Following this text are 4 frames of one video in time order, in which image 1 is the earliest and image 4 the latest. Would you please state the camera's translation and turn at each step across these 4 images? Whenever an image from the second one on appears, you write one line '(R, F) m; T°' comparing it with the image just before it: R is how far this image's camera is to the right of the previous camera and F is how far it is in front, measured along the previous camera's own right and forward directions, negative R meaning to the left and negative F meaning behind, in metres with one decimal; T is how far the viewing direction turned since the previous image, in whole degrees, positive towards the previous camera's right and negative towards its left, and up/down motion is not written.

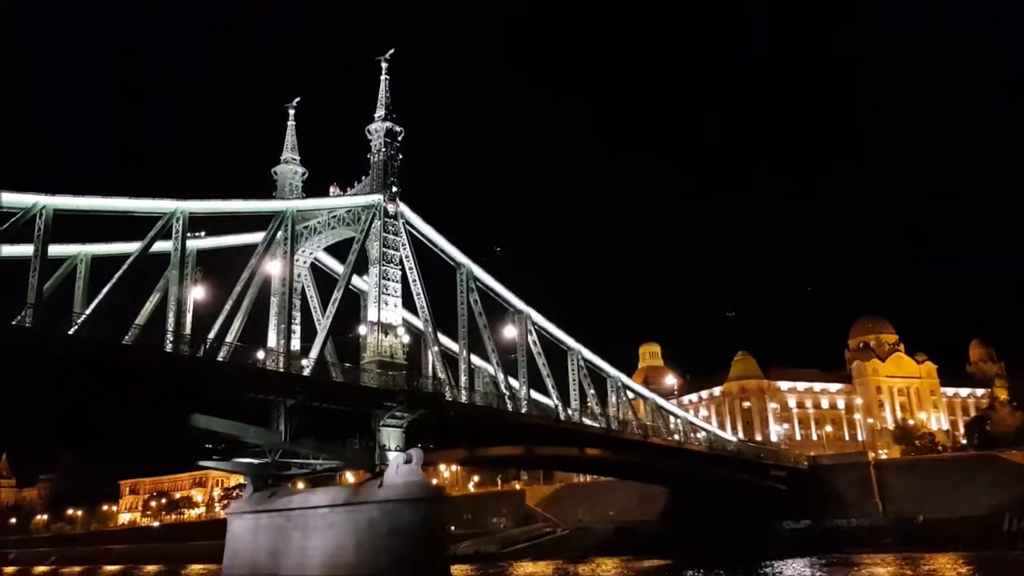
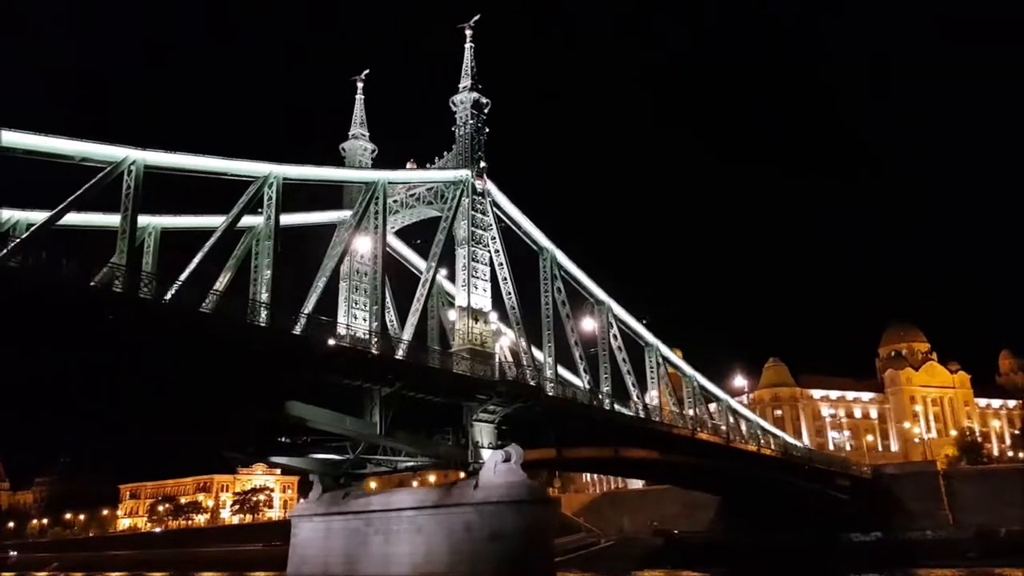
(-3.6, +2.4) m; +1°
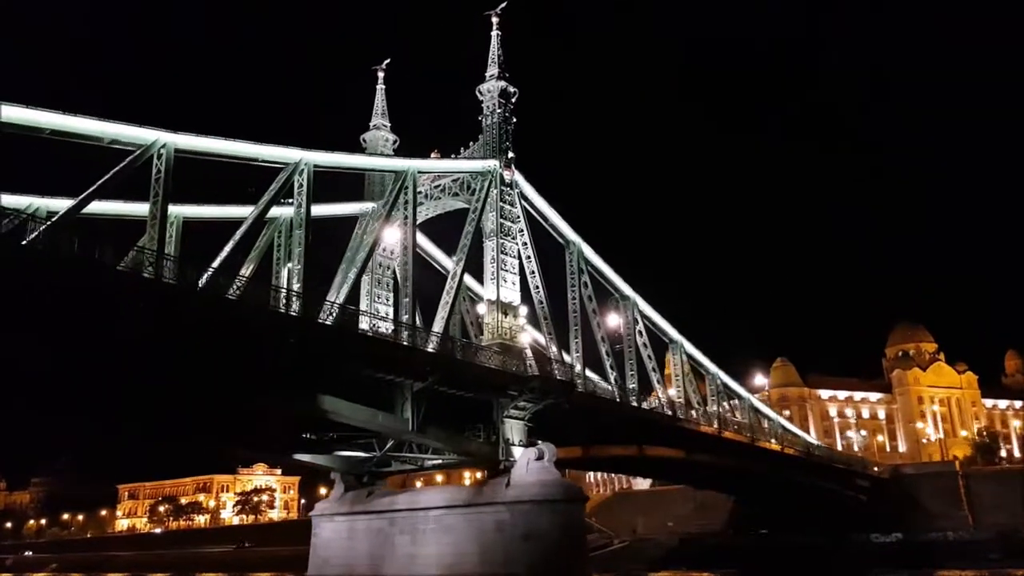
(-1.1, +0.7) m; 0°
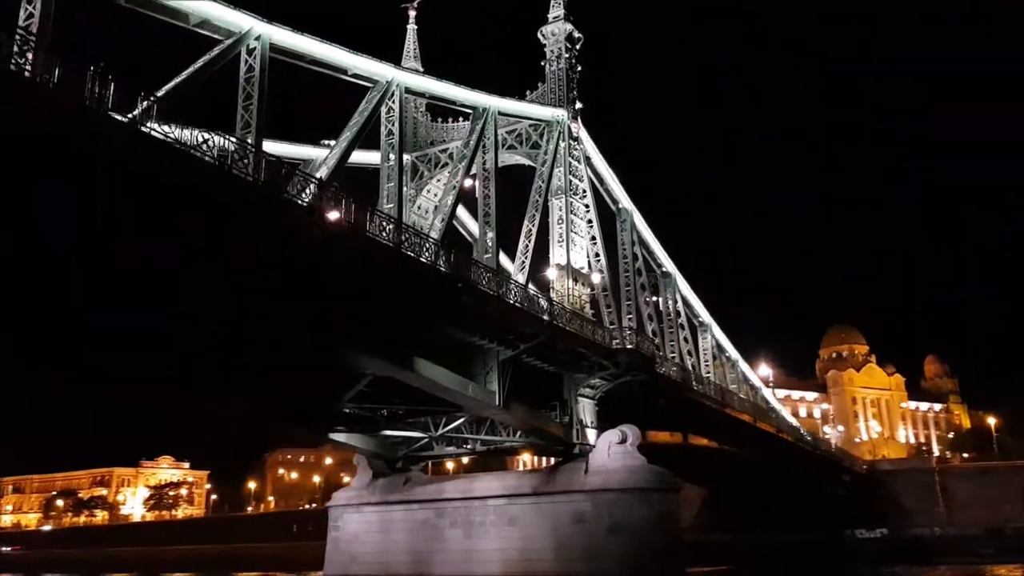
(-4.7, +3.2) m; +7°
